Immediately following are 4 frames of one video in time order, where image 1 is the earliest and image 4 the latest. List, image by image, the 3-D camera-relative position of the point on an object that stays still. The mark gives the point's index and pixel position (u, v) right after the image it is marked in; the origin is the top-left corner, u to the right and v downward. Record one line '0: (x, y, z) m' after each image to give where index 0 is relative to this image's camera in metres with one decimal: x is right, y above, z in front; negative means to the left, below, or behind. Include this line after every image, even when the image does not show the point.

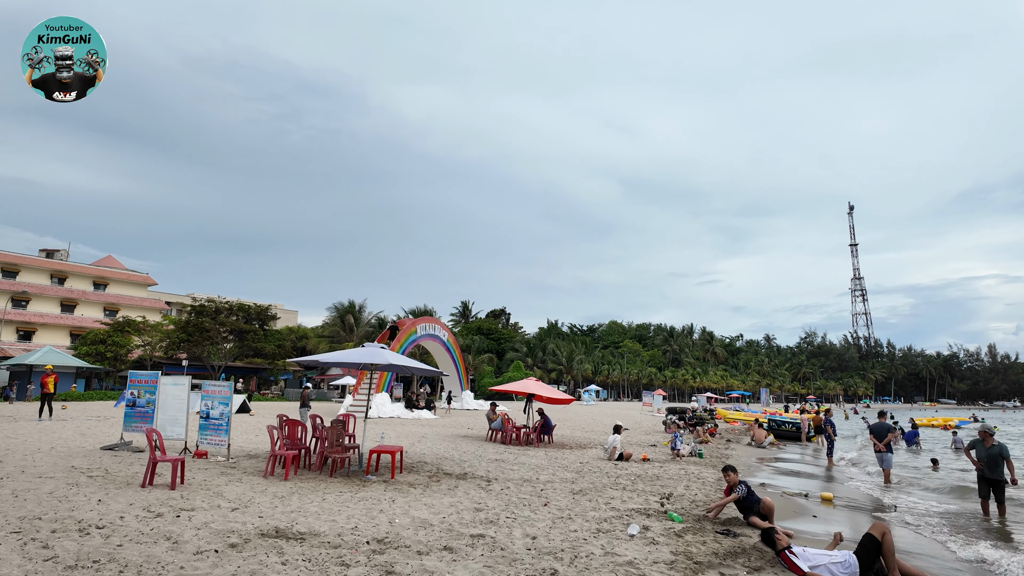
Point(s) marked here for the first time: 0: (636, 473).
0: (+2.7, -3.9, +12.0) m
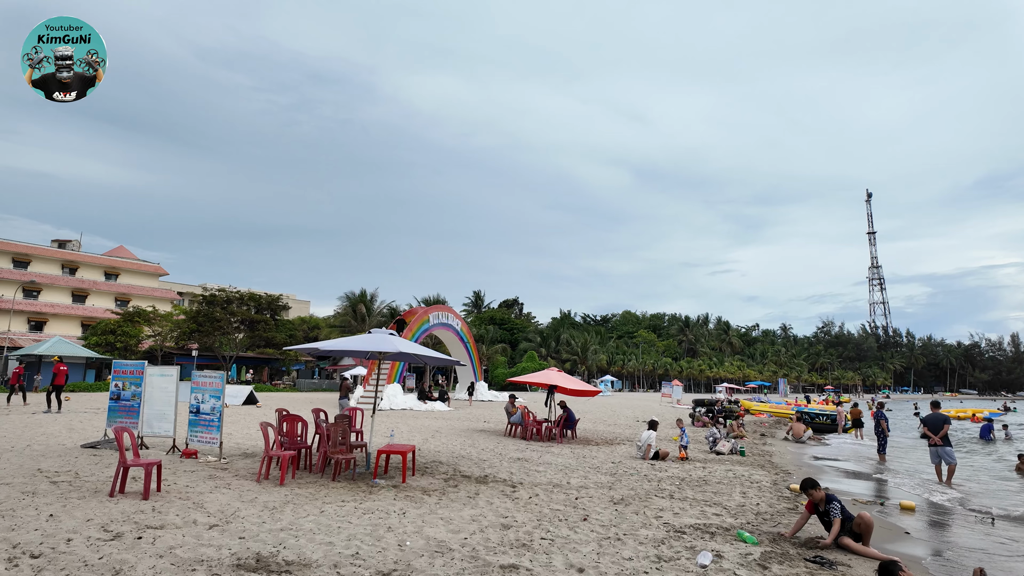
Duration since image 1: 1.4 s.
0: (+3.2, -3.5, +10.6) m
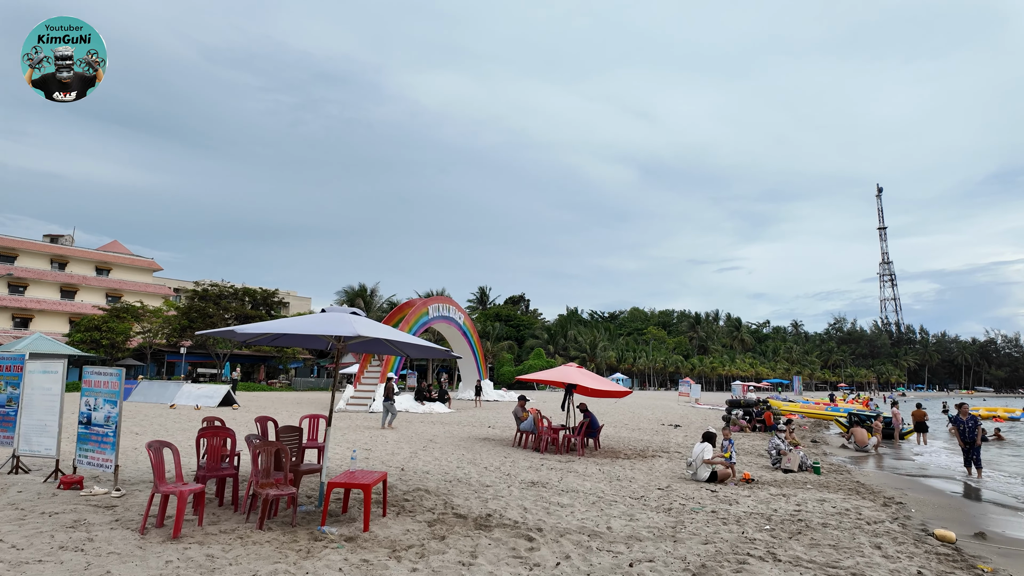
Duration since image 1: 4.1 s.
0: (+3.4, -3.0, +7.5) m
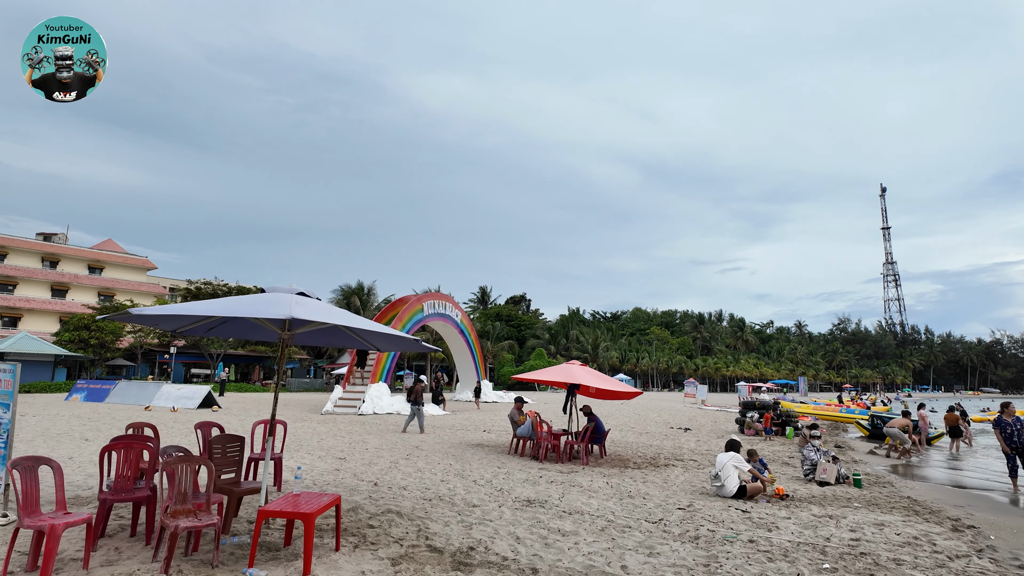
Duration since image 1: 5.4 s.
0: (+3.3, -2.7, +6.0) m
